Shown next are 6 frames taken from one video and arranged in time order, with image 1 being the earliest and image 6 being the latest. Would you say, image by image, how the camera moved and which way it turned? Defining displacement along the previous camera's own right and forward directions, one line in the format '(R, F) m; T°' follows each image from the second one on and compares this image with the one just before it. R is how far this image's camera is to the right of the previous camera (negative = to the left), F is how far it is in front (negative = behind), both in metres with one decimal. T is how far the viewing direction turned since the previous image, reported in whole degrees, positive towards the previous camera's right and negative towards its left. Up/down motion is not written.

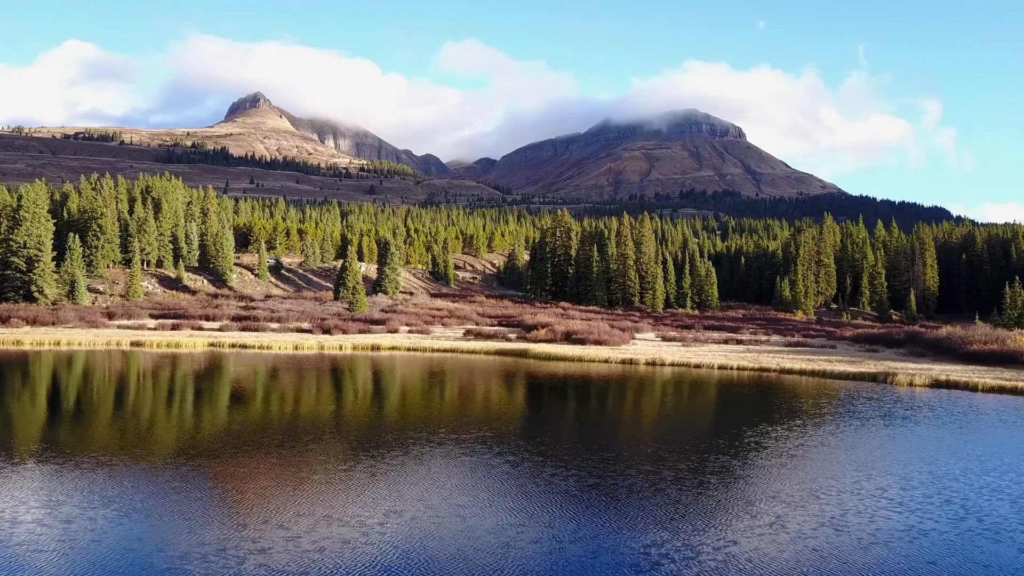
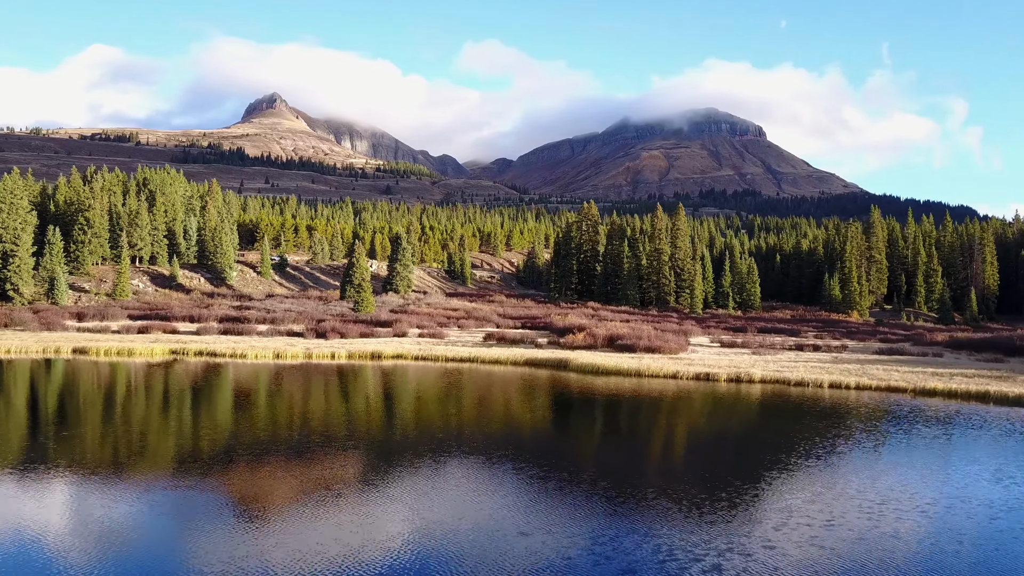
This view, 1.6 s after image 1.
(-0.9, +7.6) m; -2°
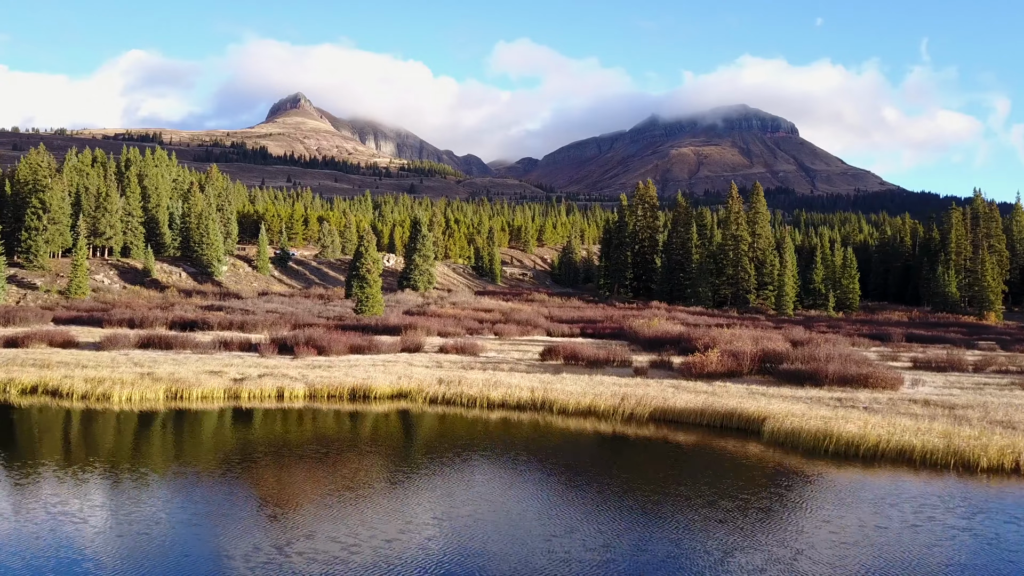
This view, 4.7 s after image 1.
(-2.0, +14.3) m; -2°
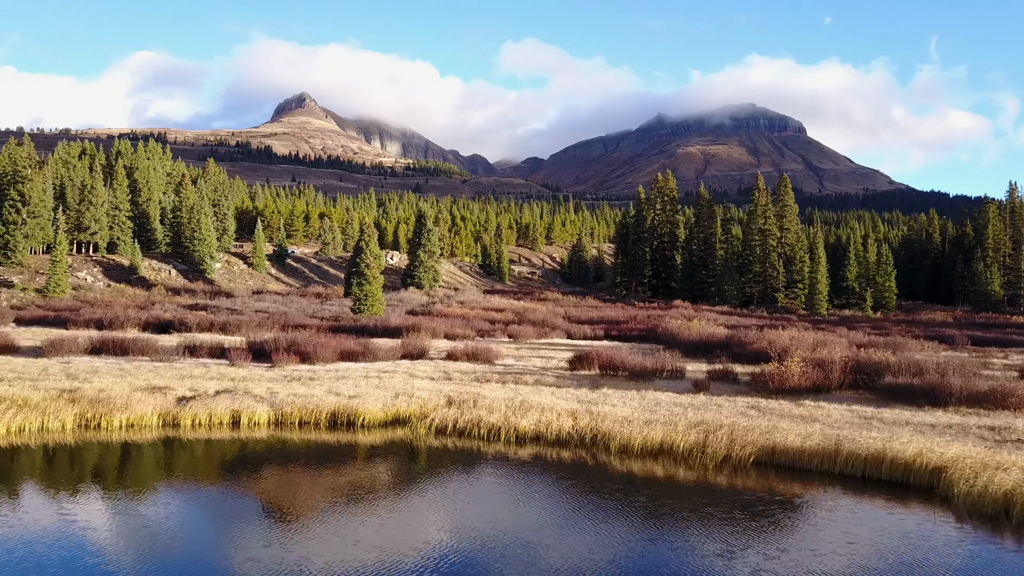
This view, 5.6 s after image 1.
(-0.6, +4.3) m; -1°
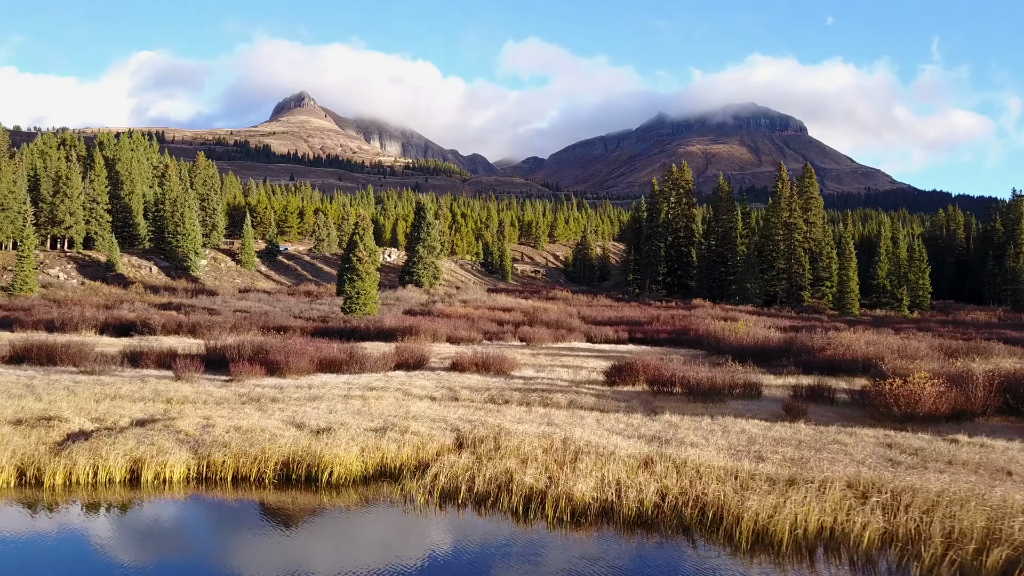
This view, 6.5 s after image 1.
(-0.6, +4.2) m; 0°
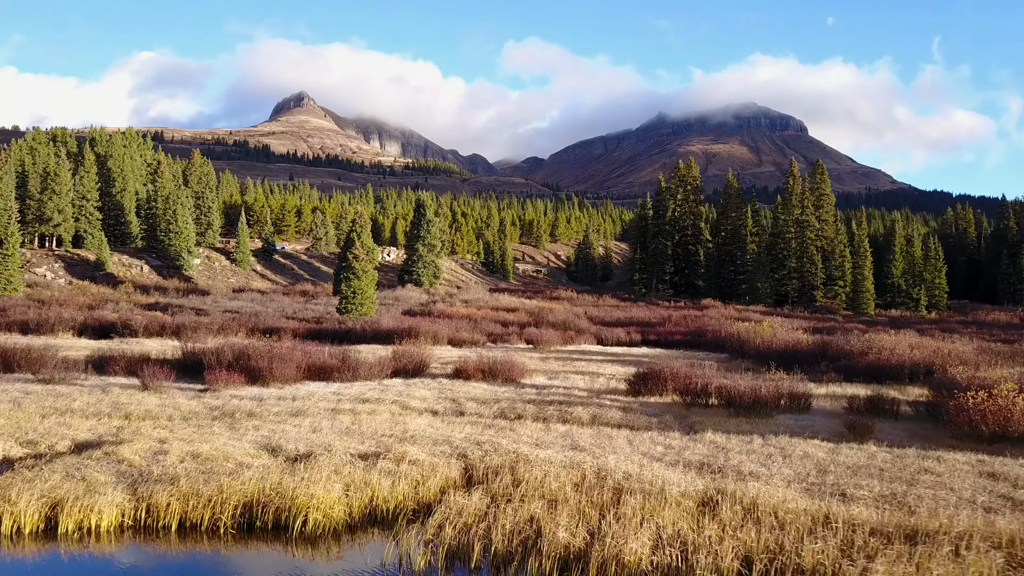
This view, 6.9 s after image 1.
(-0.3, +1.8) m; 0°
